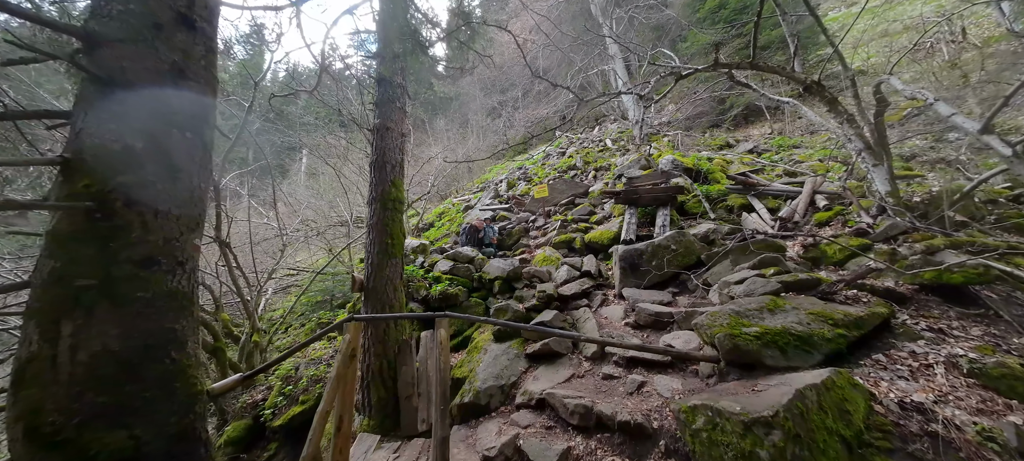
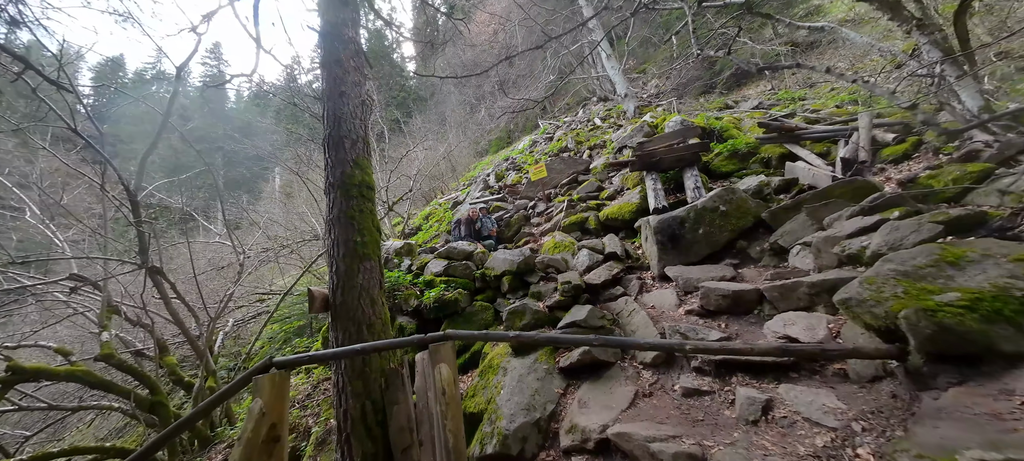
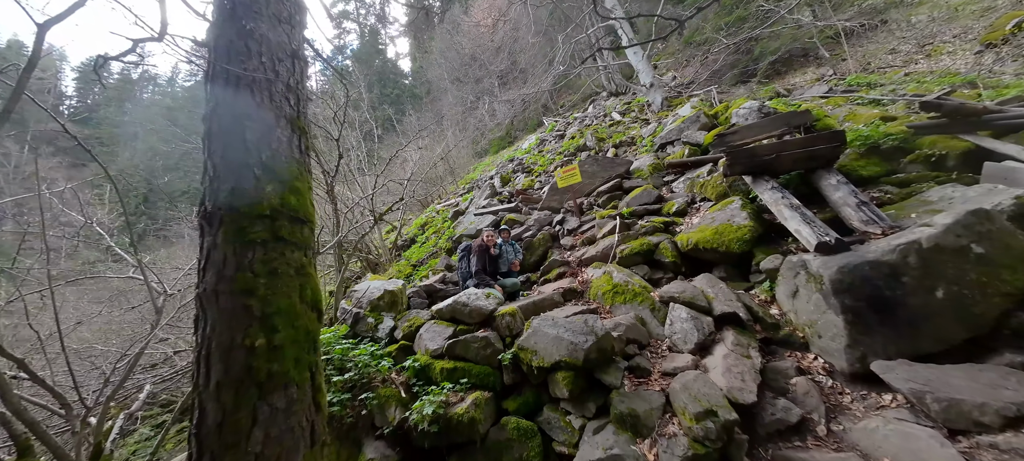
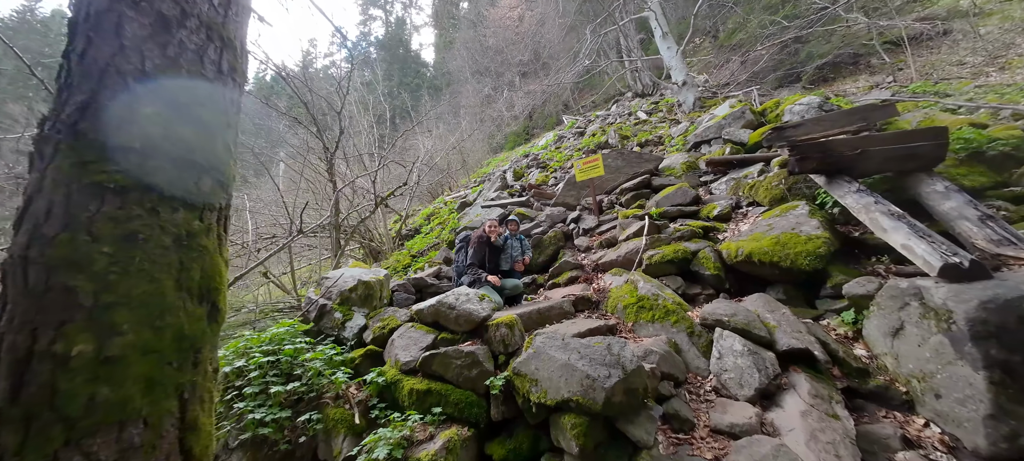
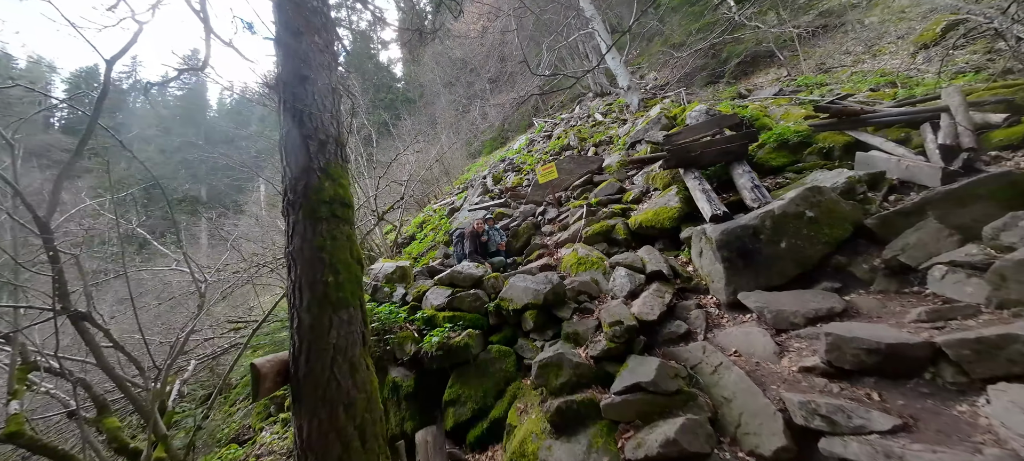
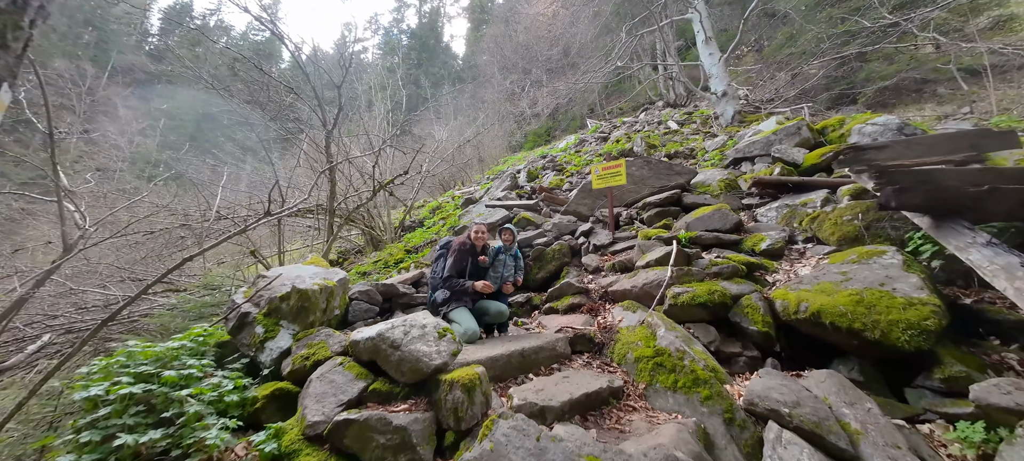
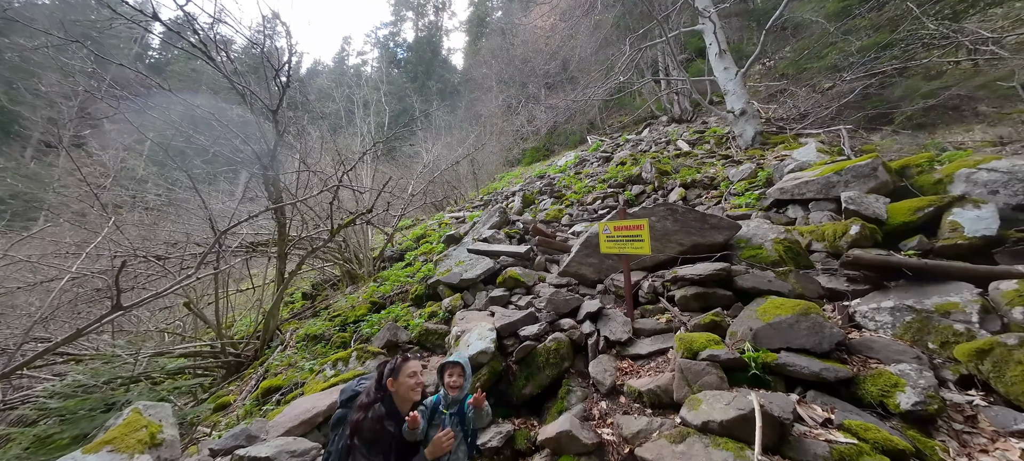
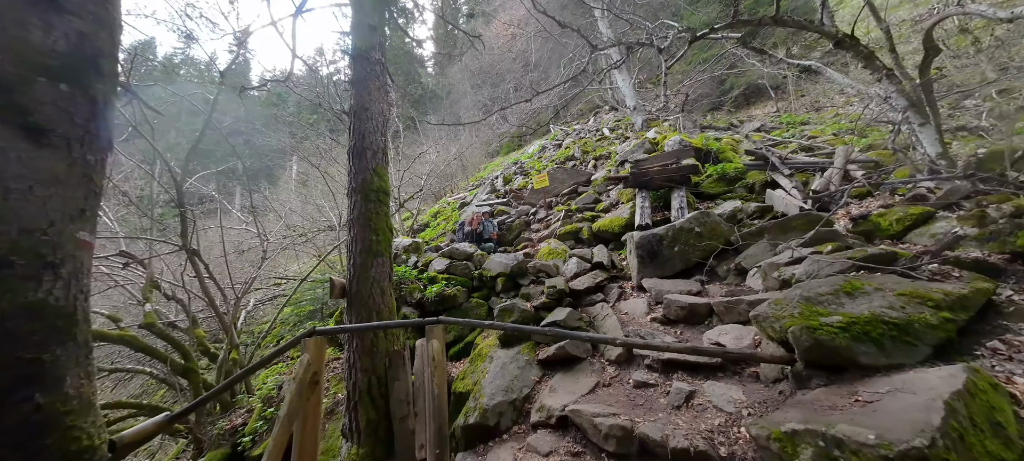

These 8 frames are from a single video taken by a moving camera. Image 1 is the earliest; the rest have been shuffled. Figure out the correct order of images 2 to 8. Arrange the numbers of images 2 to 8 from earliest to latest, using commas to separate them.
8, 2, 5, 3, 4, 6, 7
